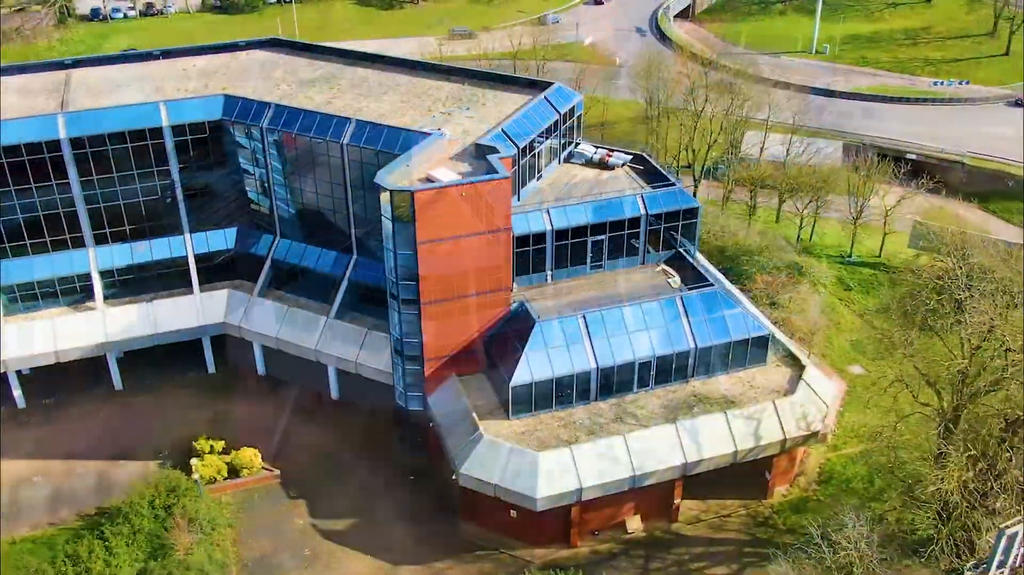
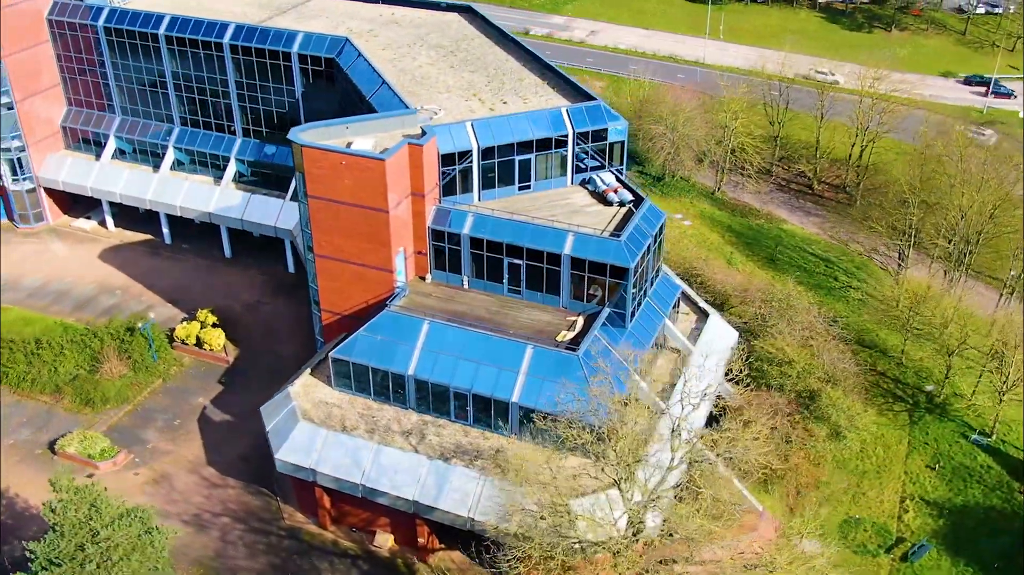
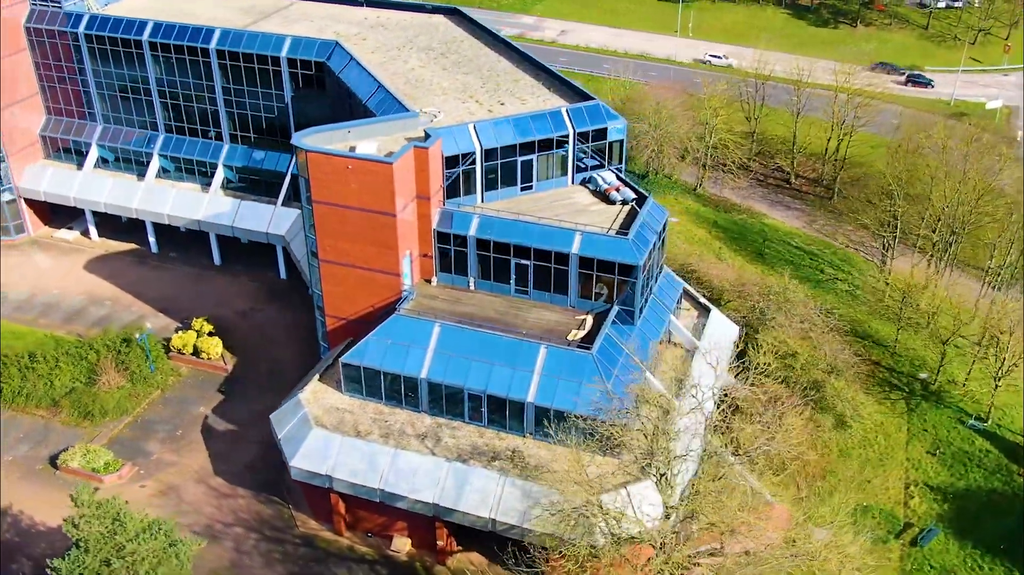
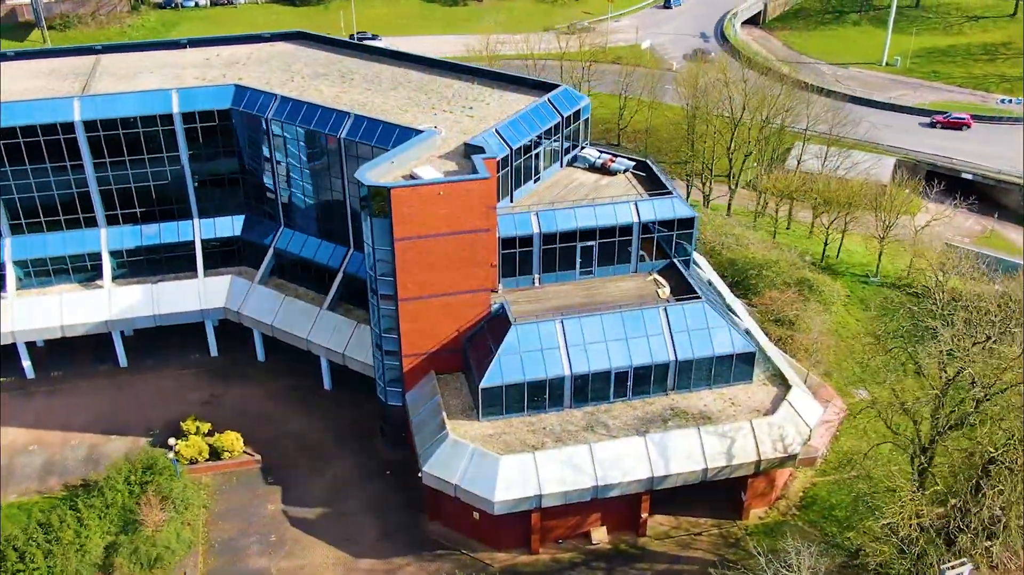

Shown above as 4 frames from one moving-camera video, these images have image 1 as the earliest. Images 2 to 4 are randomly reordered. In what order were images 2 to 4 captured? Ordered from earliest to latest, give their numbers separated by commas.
4, 3, 2
